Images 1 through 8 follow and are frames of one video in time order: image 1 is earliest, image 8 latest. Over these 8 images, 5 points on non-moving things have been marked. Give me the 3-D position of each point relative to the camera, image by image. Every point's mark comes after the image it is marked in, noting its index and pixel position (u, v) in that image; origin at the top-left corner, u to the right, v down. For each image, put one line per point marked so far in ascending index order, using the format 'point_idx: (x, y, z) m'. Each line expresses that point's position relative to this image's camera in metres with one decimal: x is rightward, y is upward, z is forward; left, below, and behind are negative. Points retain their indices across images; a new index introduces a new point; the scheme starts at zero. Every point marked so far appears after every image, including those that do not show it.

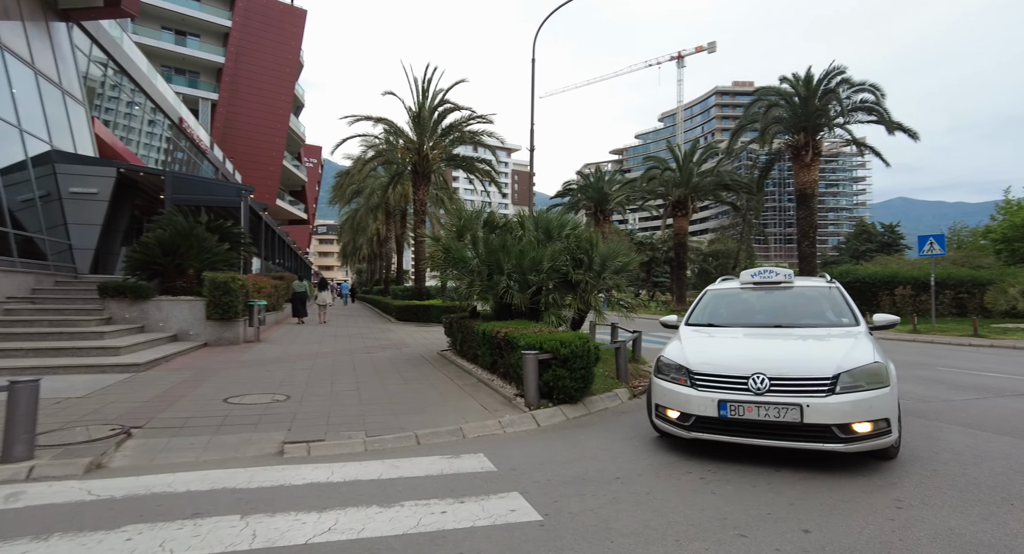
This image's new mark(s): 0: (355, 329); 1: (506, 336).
0: (-6.6, -2.2, +20.0) m
1: (-0.1, -0.9, +7.6) m
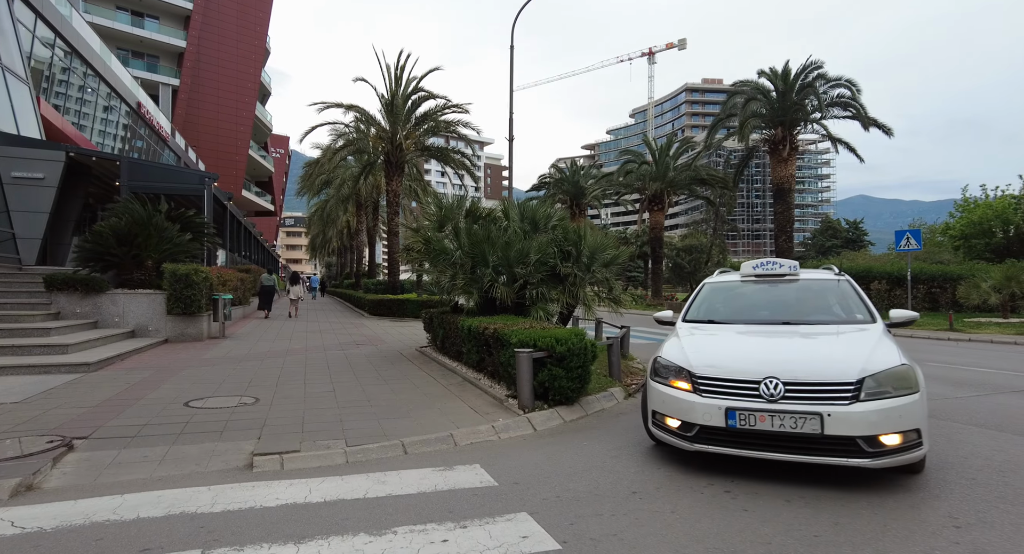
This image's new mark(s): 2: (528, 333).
0: (-7.4, -1.9, +19.2) m
1: (-0.3, -0.8, +7.1) m
2: (+0.2, -0.8, +6.6) m
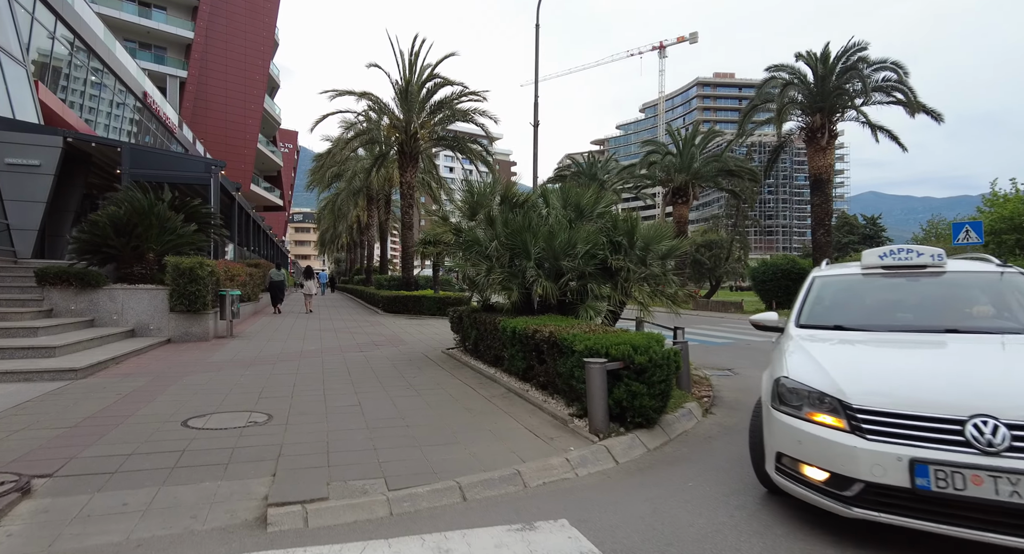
0: (-6.5, -1.7, +18.1) m
1: (+0.5, -0.7, +6.0) m
2: (+1.0, -0.7, +5.5) m
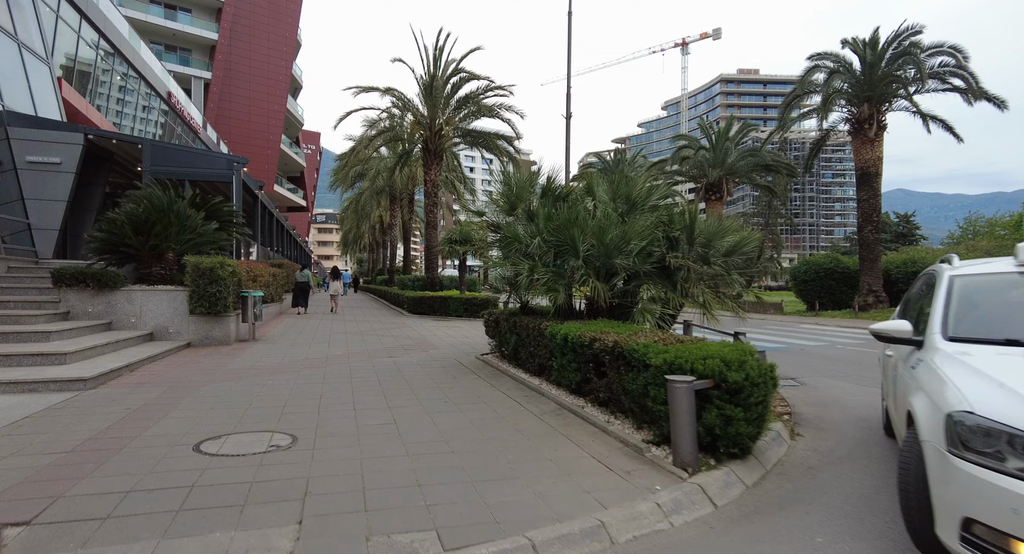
0: (-5.4, -1.7, +17.5) m
1: (+1.1, -0.7, +5.2) m
2: (+1.6, -0.7, +4.6) m
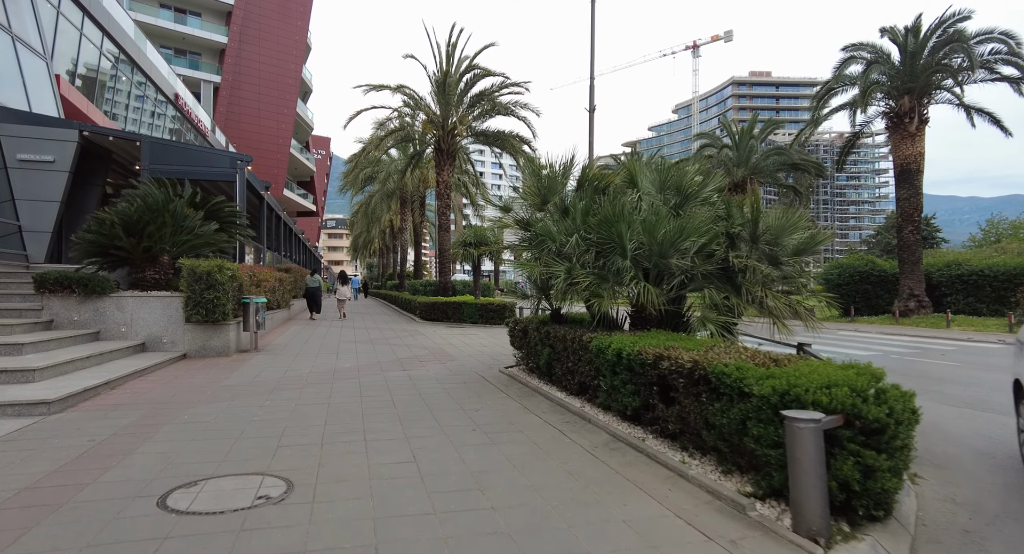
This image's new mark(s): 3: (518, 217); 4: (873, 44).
0: (-4.7, -1.9, +16.6) m
1: (+1.5, -0.8, +4.1) m
2: (+2.0, -0.7, +3.5) m
3: (+0.1, +1.0, +8.0) m
4: (+14.3, +9.2, +18.9) m
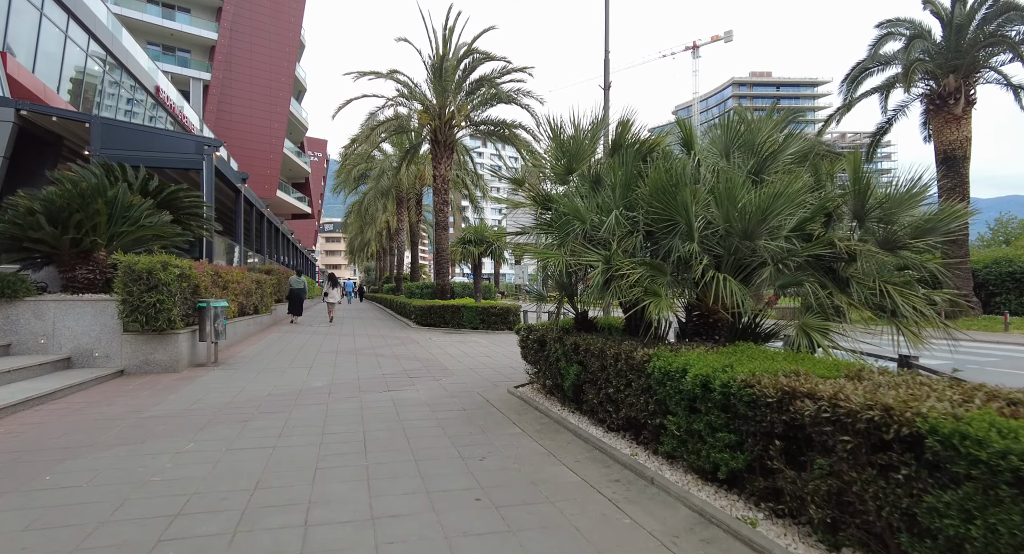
0: (-4.5, -1.9, +14.8) m
1: (+1.7, -0.6, +2.3) m
2: (+2.1, -0.6, +1.7) m
3: (+0.2, +1.1, +6.2) m
4: (+14.4, +9.3, +17.2) m
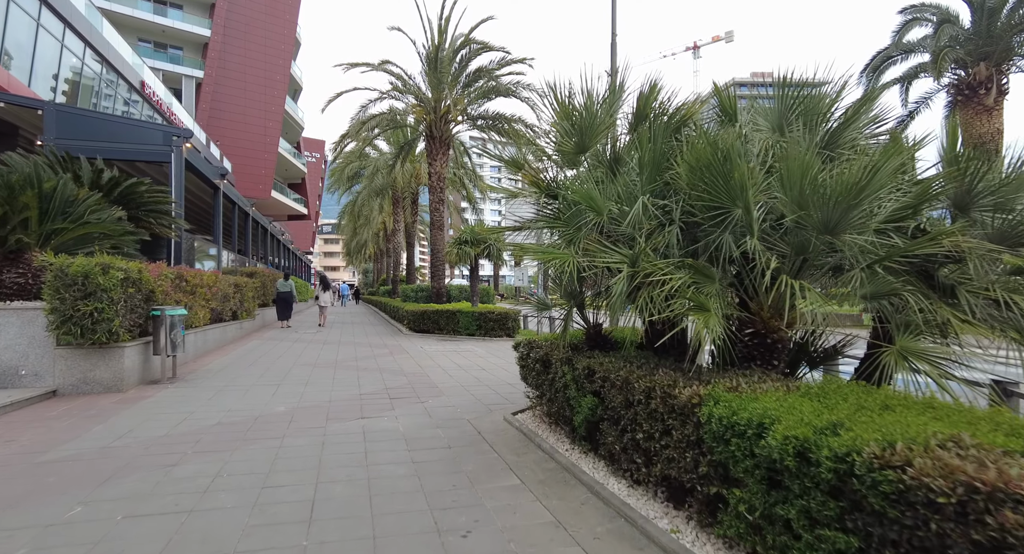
0: (-4.6, -2.0, +13.6) m
1: (+1.7, -0.7, +1.1) m
2: (+2.1, -0.6, +0.6) m
3: (+0.2, +1.0, +5.1) m
4: (+14.4, +9.2, +16.1) m
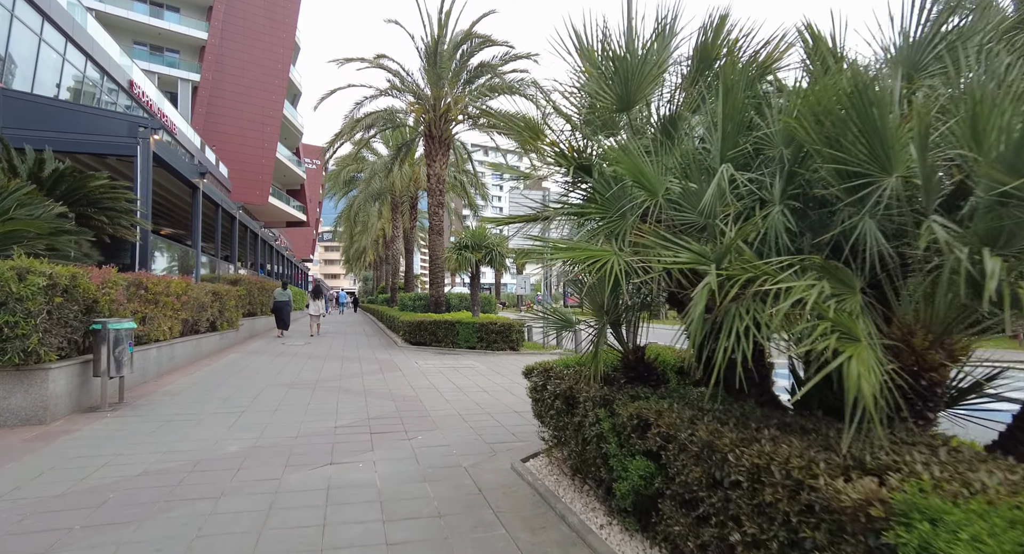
0: (-4.5, -2.2, +12.3) m
1: (+1.8, -0.7, -0.2) m
2: (+2.2, -0.6, -0.7) m
3: (+0.3, +0.9, +3.8) m
4: (+14.5, +8.9, +14.9) m
